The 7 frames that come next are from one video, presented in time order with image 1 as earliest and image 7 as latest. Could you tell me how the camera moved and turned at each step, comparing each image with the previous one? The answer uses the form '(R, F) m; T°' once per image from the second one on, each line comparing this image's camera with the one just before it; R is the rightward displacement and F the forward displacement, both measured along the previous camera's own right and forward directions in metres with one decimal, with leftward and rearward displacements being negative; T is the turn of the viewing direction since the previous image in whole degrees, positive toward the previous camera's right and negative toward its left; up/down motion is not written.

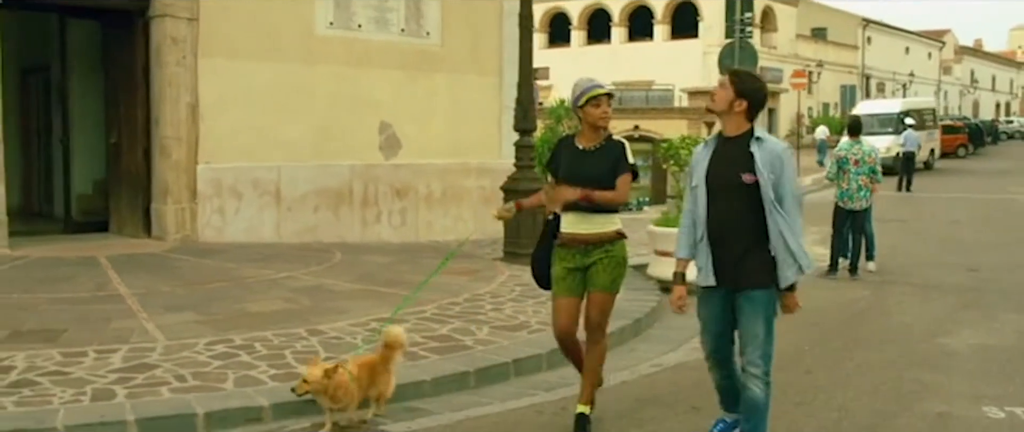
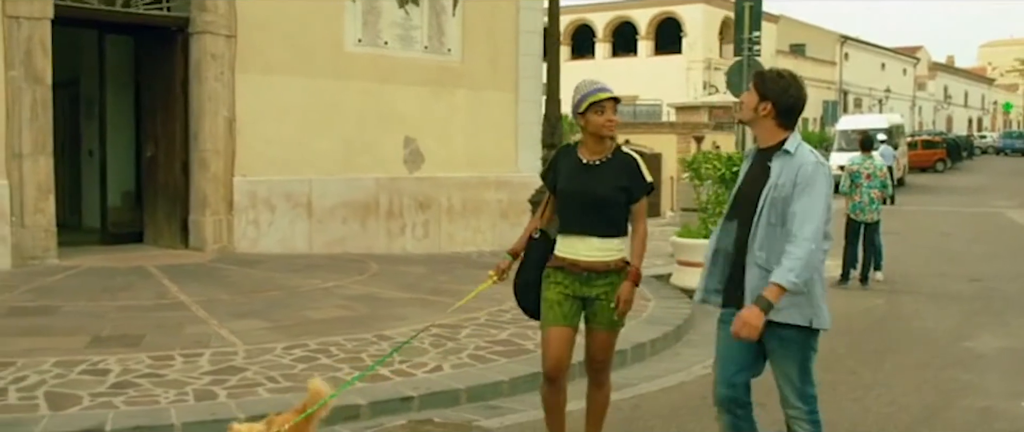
(-0.6, -0.4) m; +1°
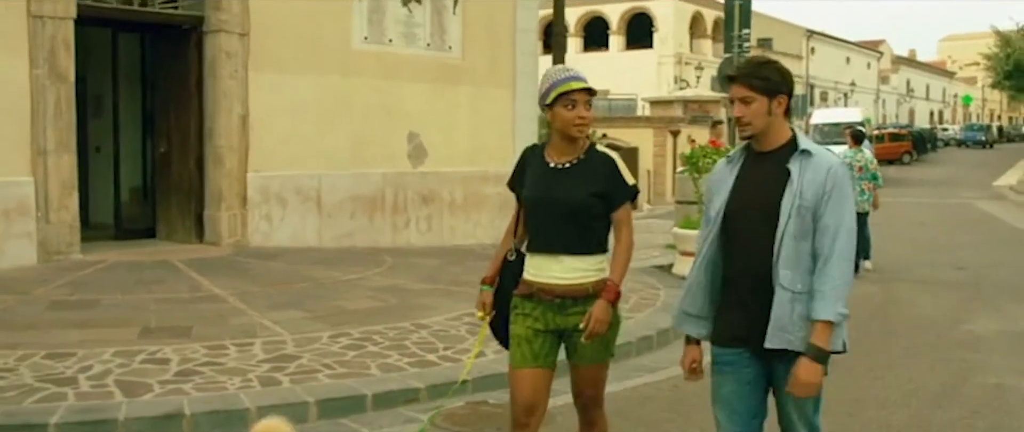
(-0.5, -0.3) m; +2°
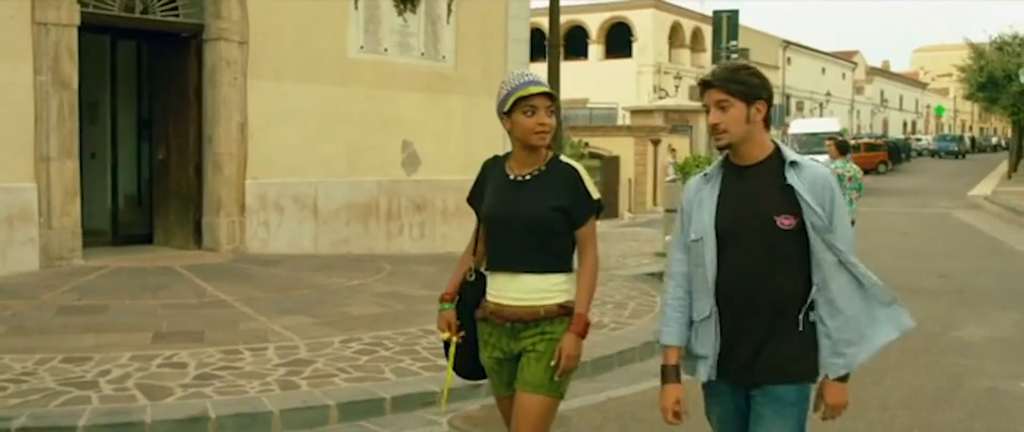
(-0.2, -0.2) m; +1°
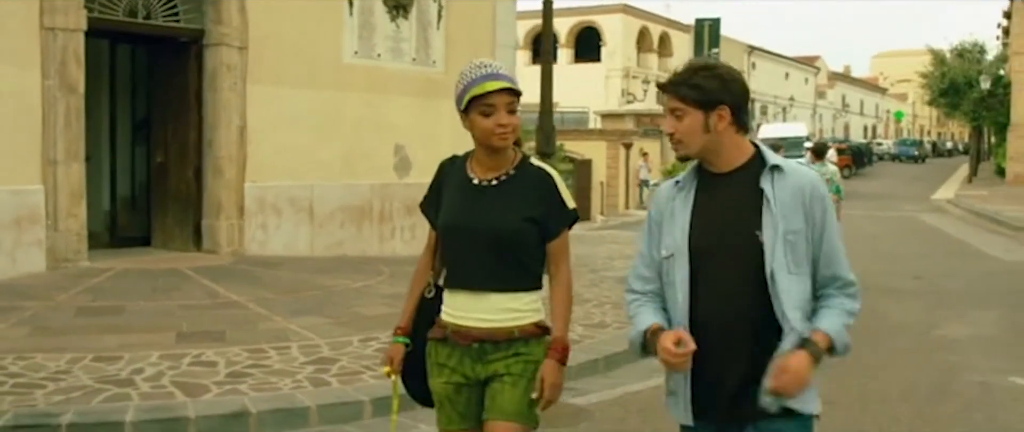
(-0.4, -0.3) m; +2°
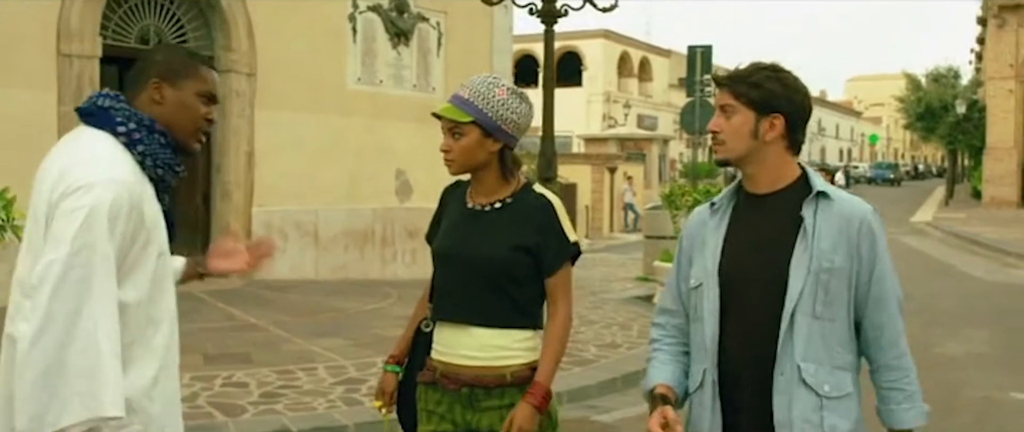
(-0.3, -0.2) m; +1°
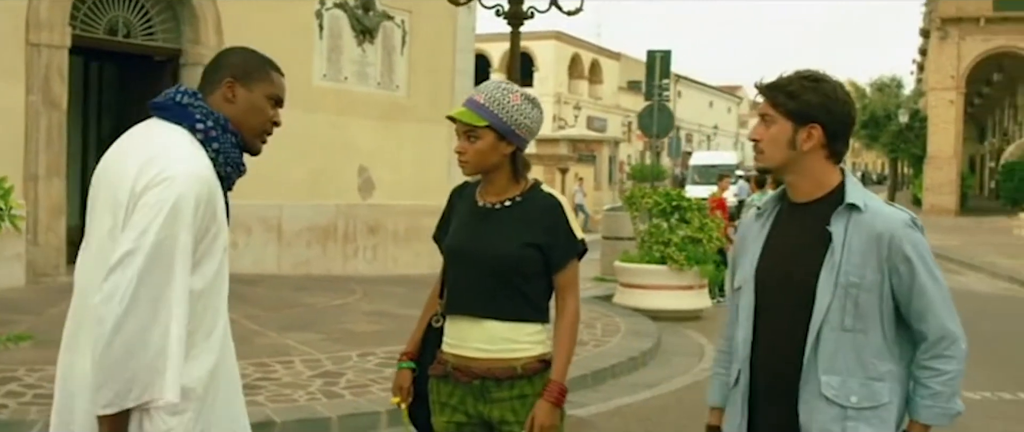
(-0.2, -0.2) m; +3°
